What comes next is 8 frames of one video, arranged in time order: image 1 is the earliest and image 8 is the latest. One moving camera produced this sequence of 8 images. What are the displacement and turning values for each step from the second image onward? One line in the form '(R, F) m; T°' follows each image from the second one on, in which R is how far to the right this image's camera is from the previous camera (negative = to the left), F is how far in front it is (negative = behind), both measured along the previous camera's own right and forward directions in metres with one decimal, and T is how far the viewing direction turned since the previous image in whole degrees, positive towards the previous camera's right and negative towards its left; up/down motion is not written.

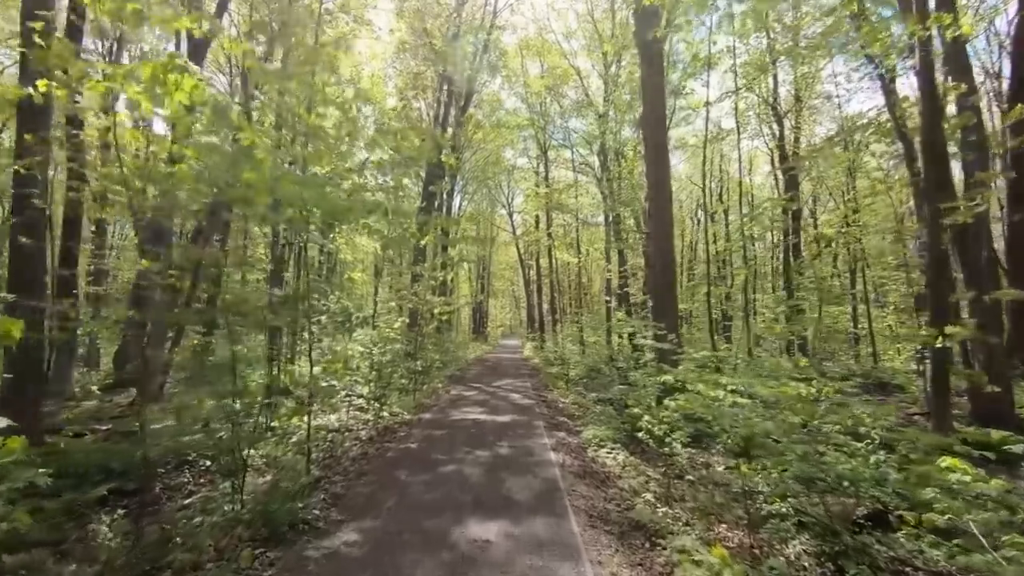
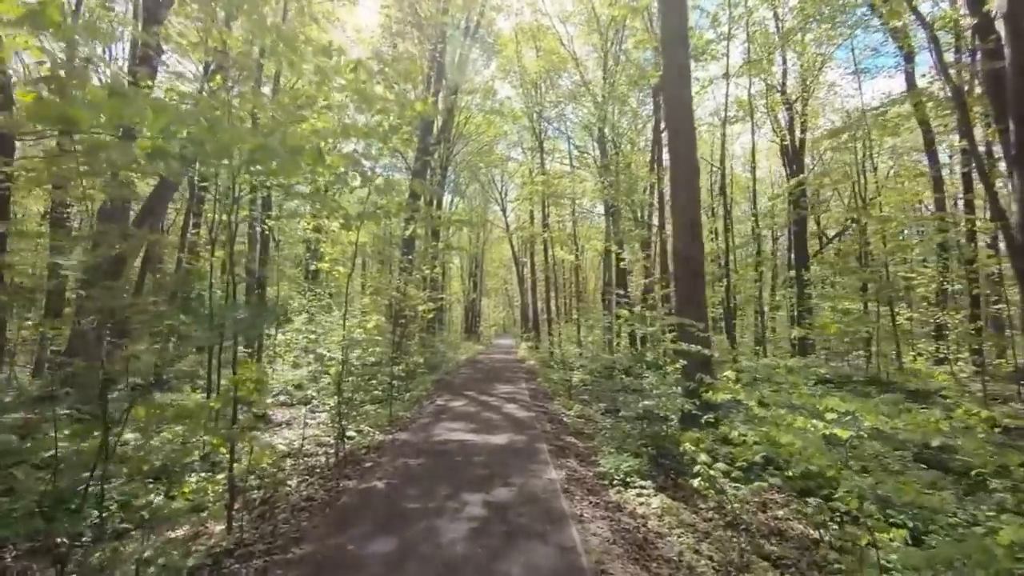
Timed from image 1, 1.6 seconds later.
(0.0, +1.5) m; +1°
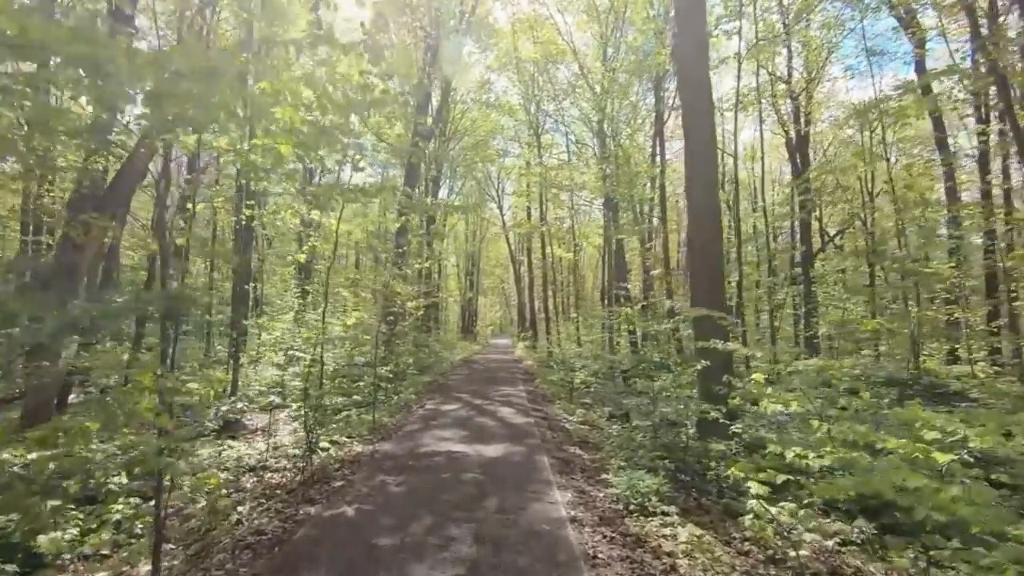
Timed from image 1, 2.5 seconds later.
(0.0, +0.8) m; 0°
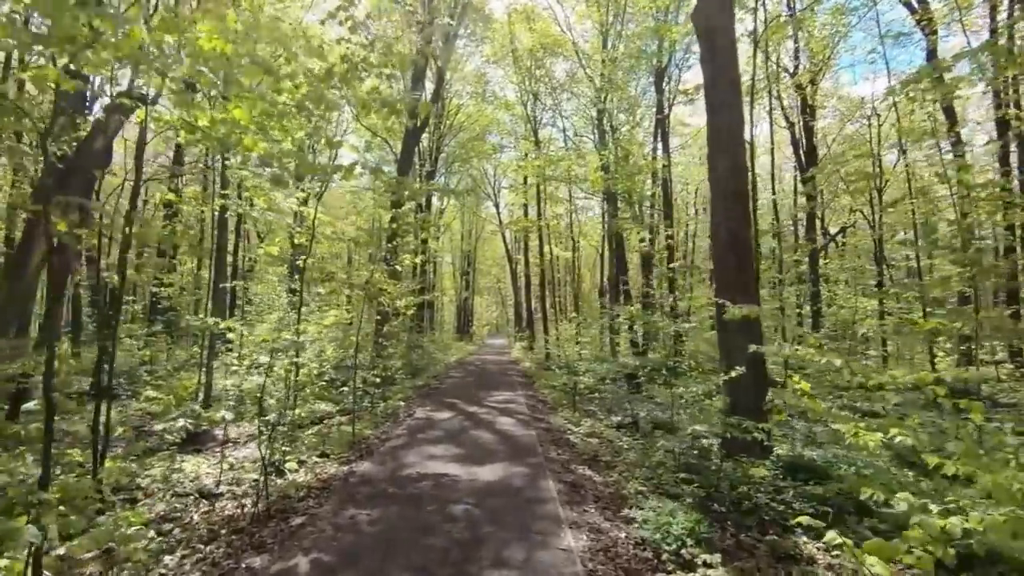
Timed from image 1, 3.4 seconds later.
(0.0, +0.9) m; 0°
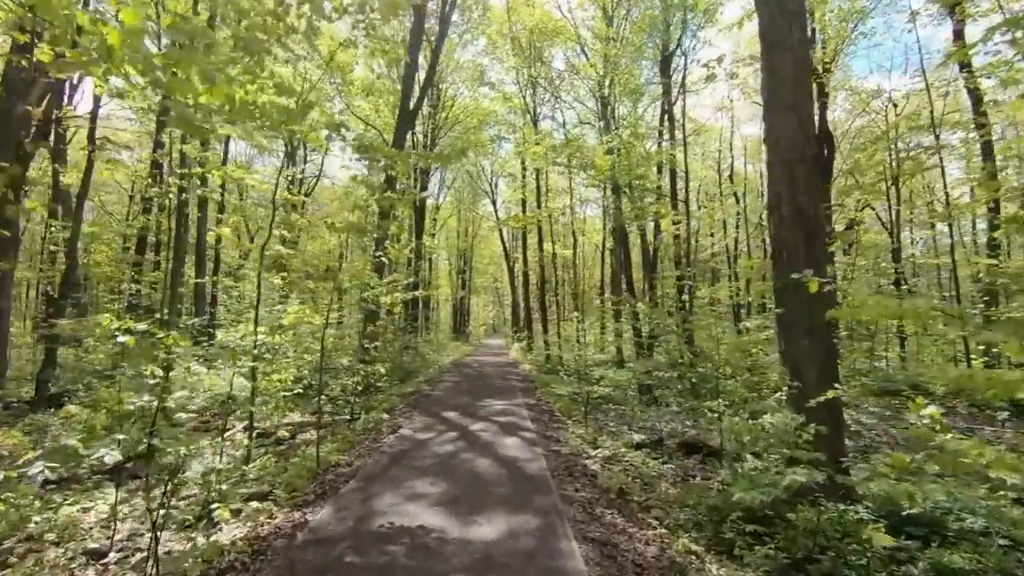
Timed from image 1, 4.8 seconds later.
(-0.1, +1.3) m; 0°
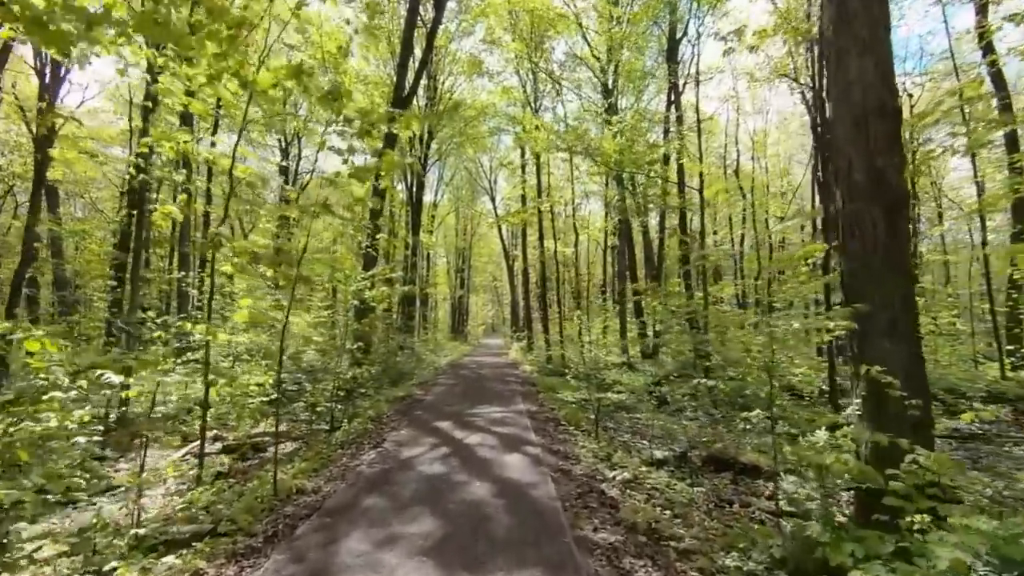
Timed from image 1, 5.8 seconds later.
(0.0, +0.9) m; 0°
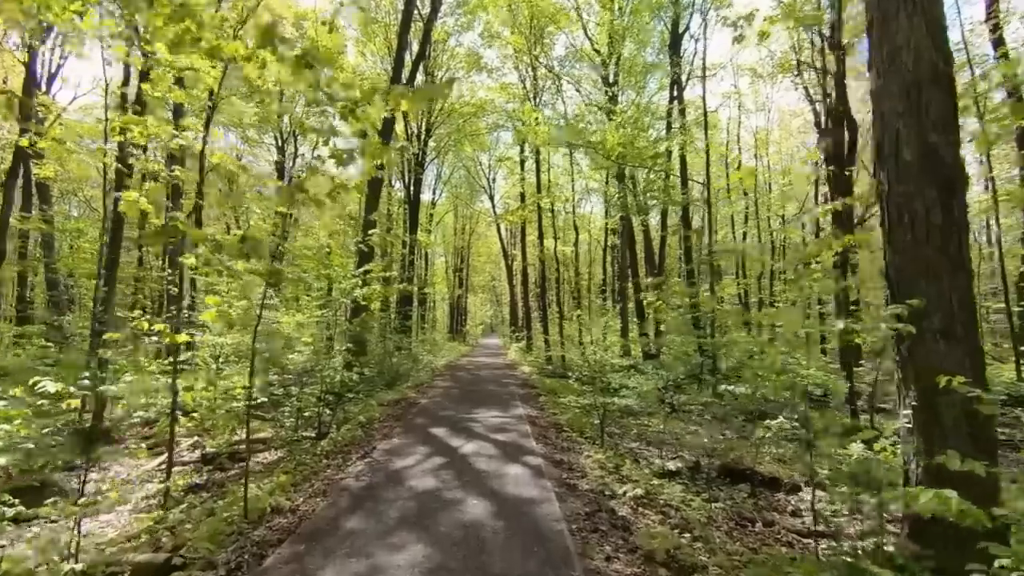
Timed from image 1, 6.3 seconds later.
(0.0, +0.5) m; 0°
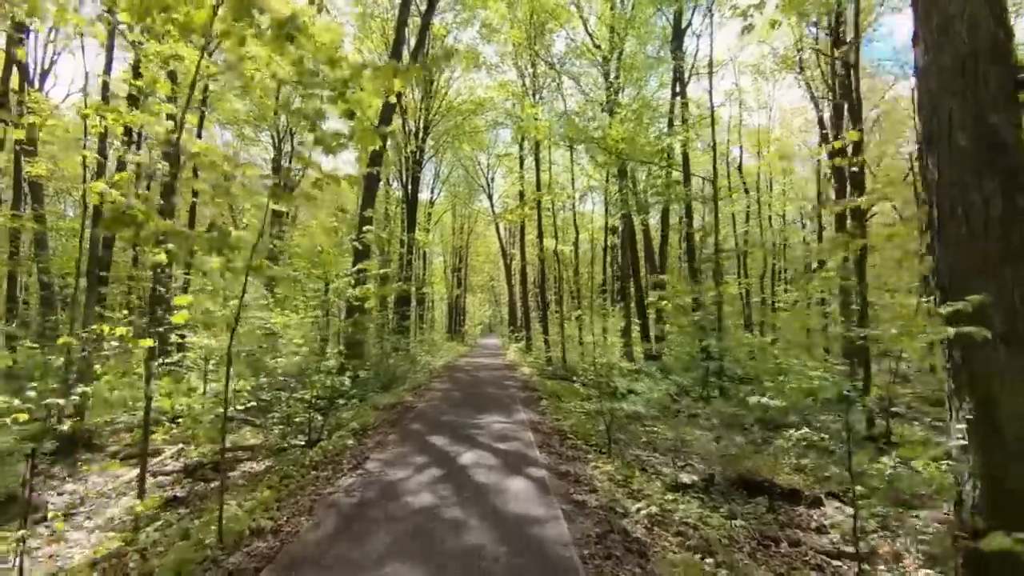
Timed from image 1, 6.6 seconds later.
(0.0, +0.4) m; 0°
